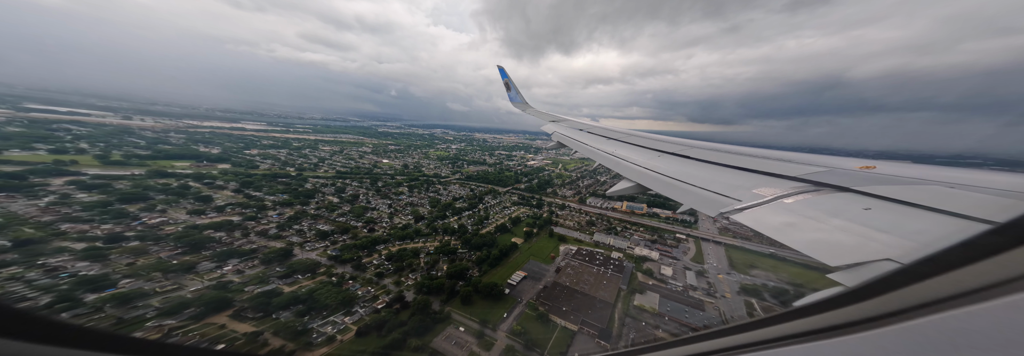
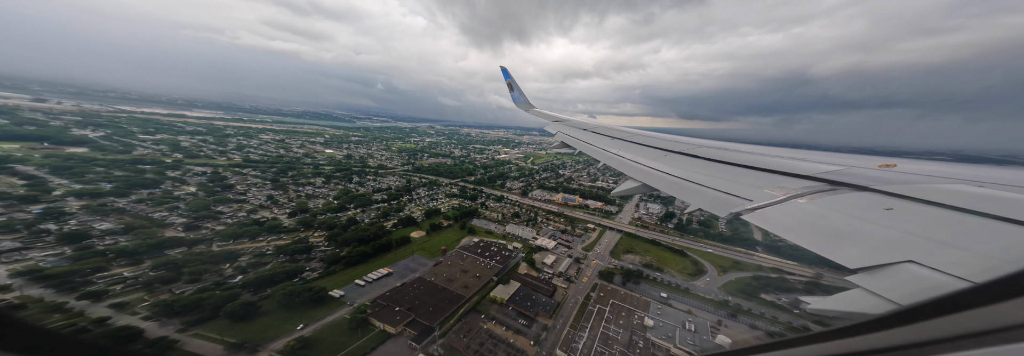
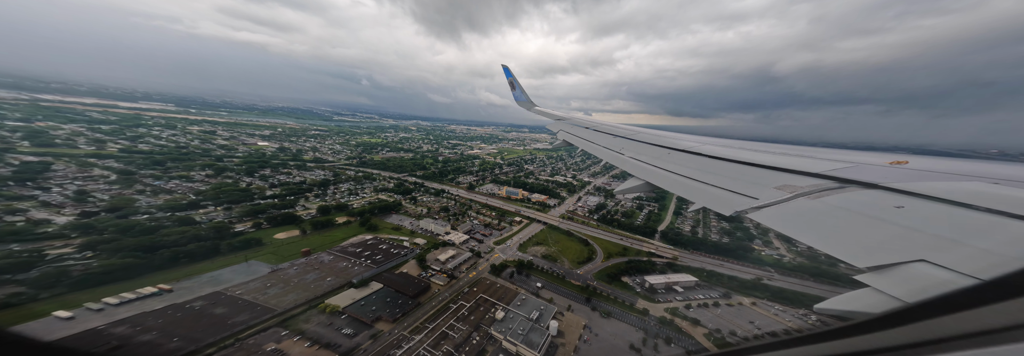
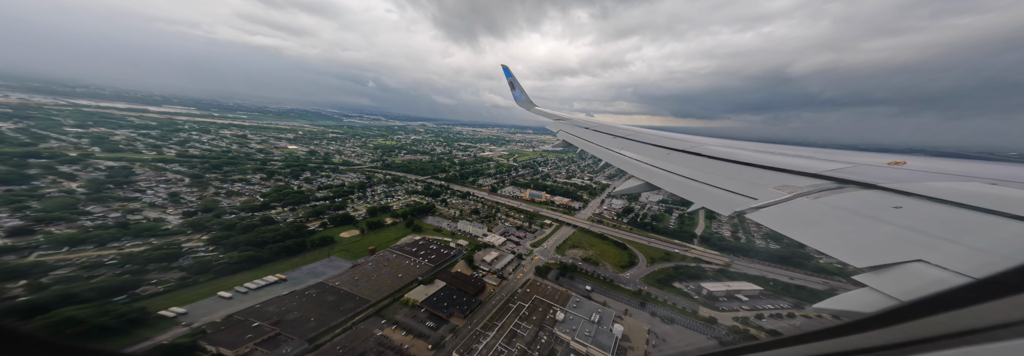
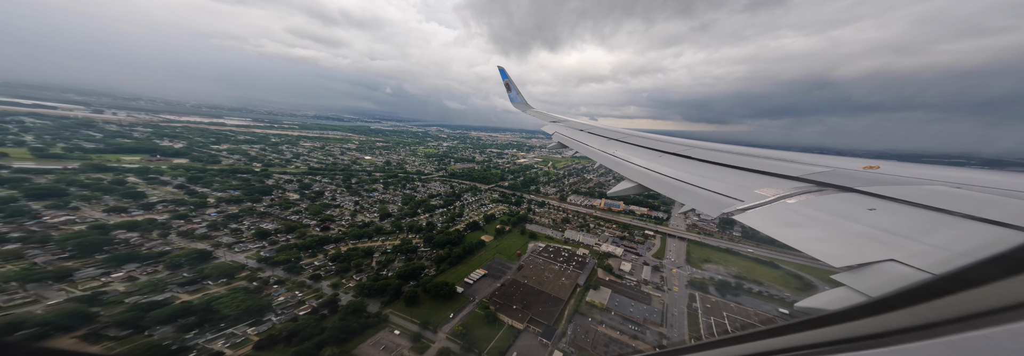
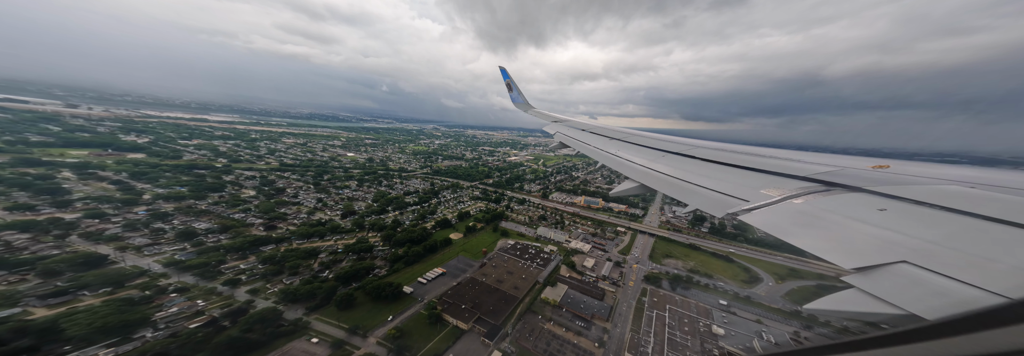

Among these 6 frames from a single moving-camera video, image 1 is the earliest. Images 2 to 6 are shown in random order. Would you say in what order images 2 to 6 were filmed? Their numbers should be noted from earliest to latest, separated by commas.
5, 6, 2, 4, 3
